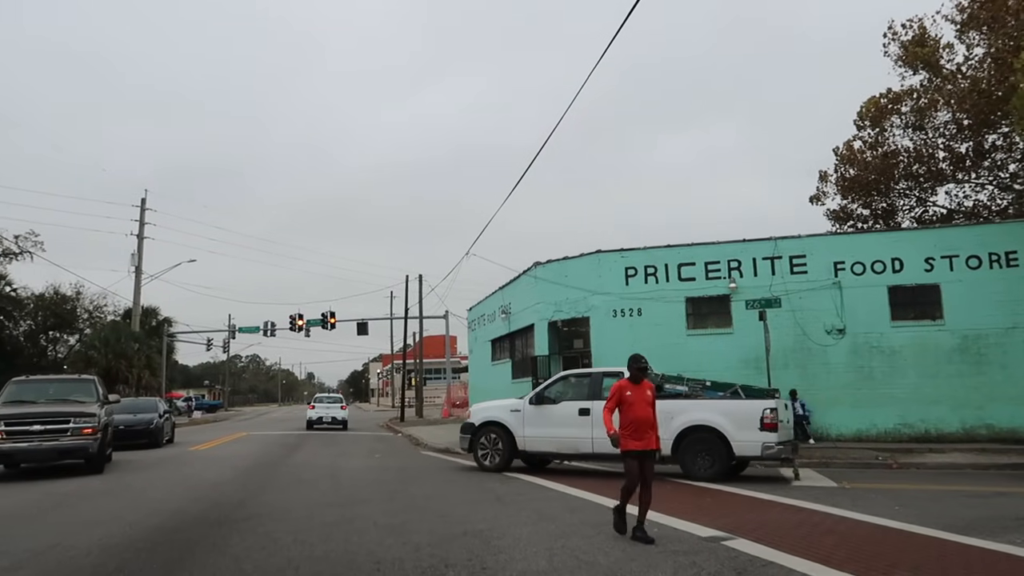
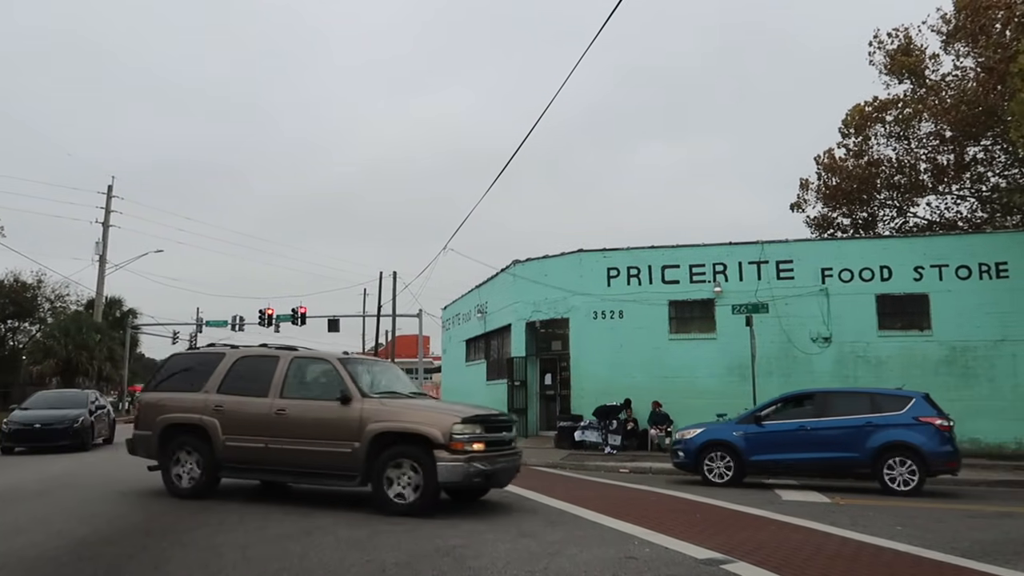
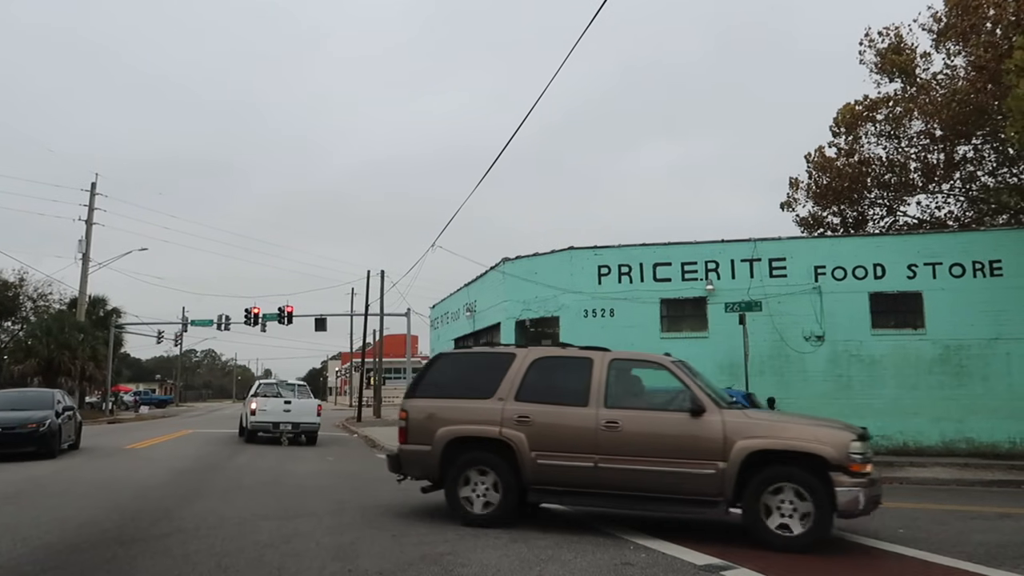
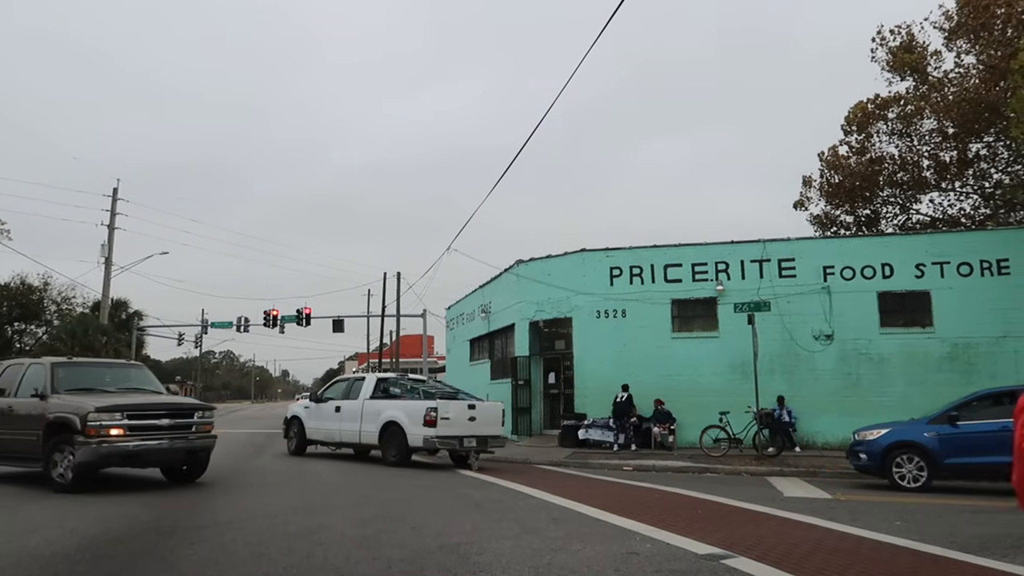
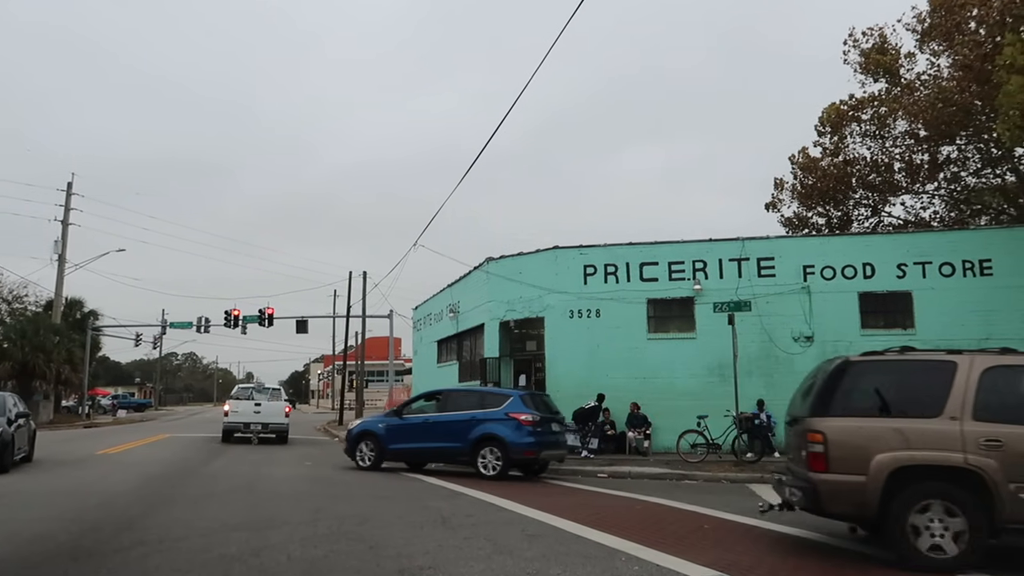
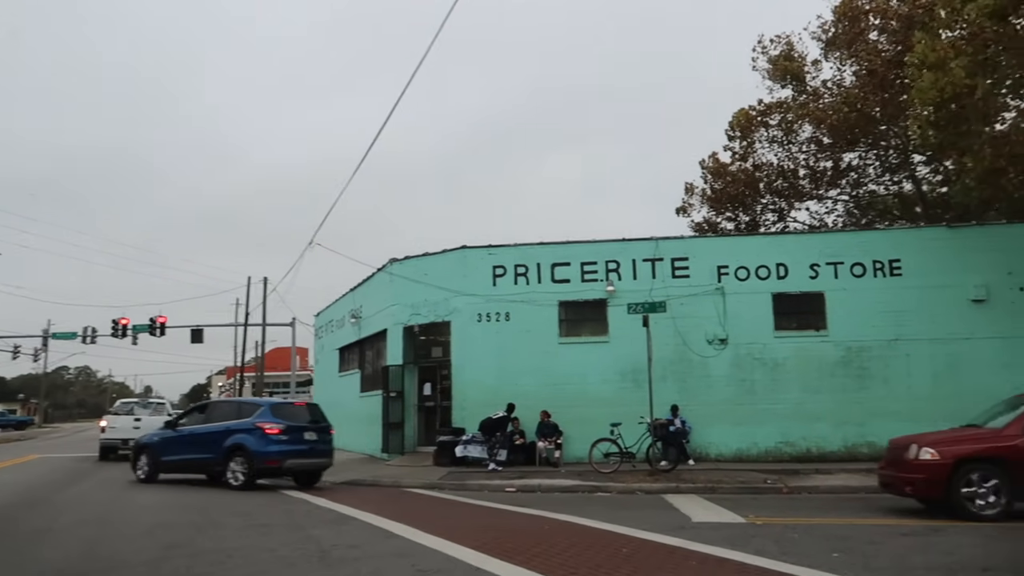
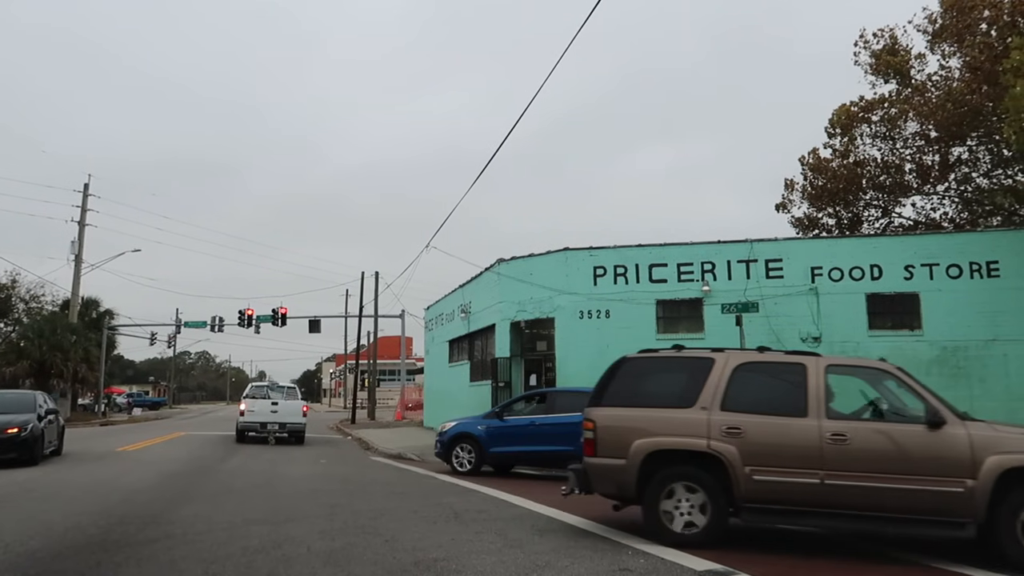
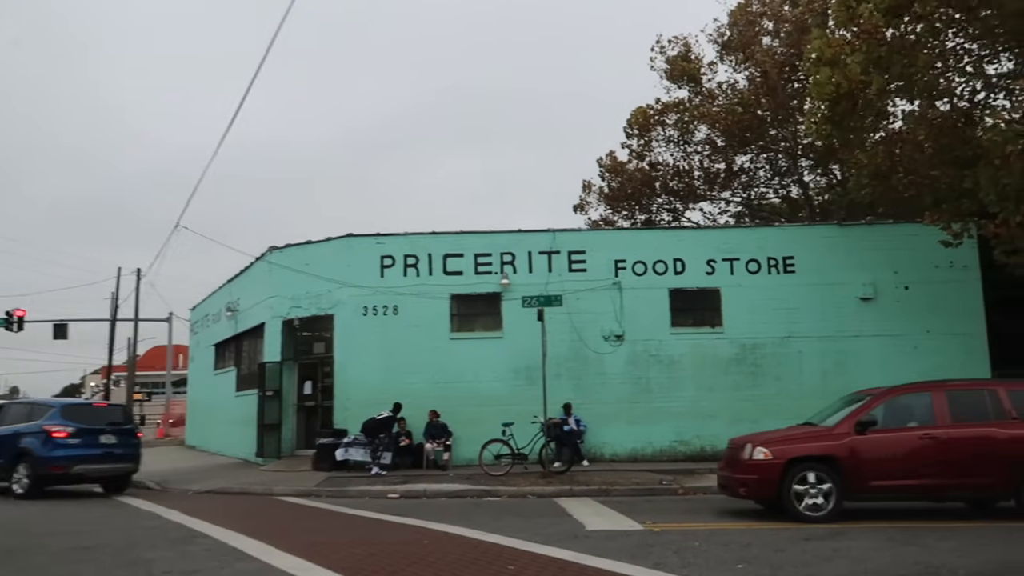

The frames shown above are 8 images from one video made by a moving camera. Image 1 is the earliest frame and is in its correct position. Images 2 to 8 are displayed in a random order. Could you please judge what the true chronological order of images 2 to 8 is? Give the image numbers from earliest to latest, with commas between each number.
4, 2, 3, 7, 5, 6, 8
